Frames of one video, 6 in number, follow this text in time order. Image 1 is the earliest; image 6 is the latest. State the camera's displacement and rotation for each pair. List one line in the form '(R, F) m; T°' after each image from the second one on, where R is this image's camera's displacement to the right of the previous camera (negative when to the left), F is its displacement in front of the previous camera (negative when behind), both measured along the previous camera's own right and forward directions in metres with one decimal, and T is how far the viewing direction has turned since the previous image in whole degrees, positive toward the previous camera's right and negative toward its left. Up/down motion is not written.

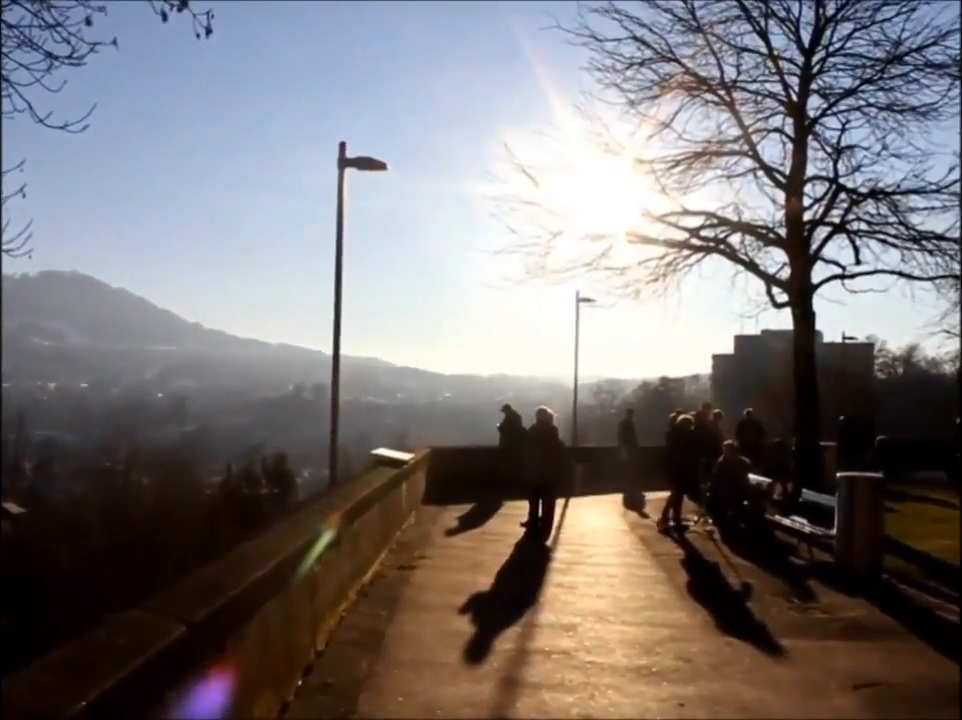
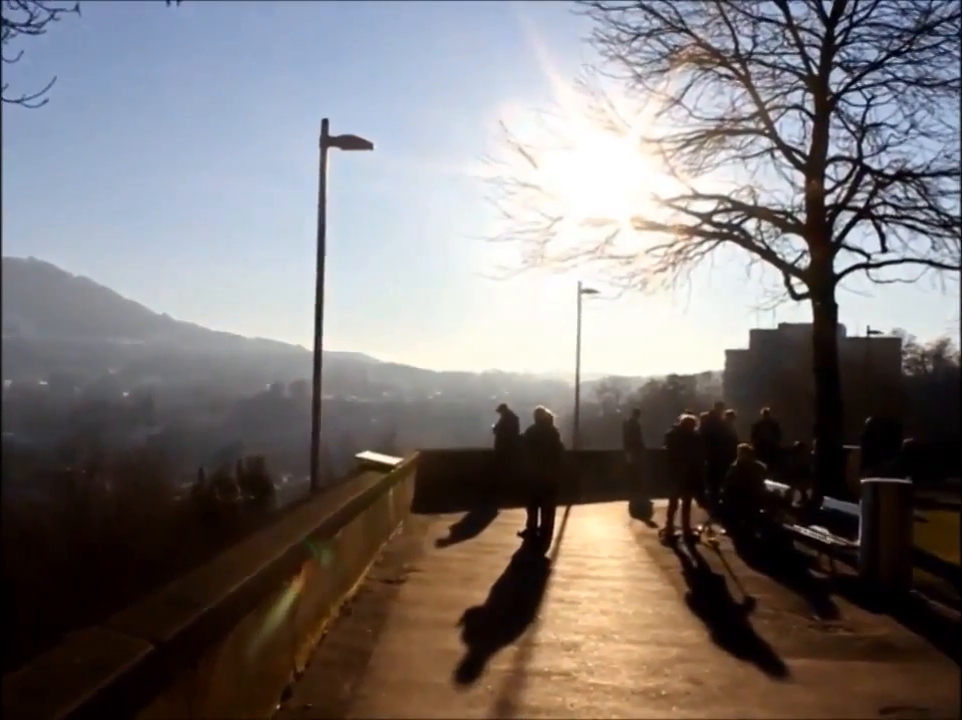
(+0.1, +1.3) m; 0°
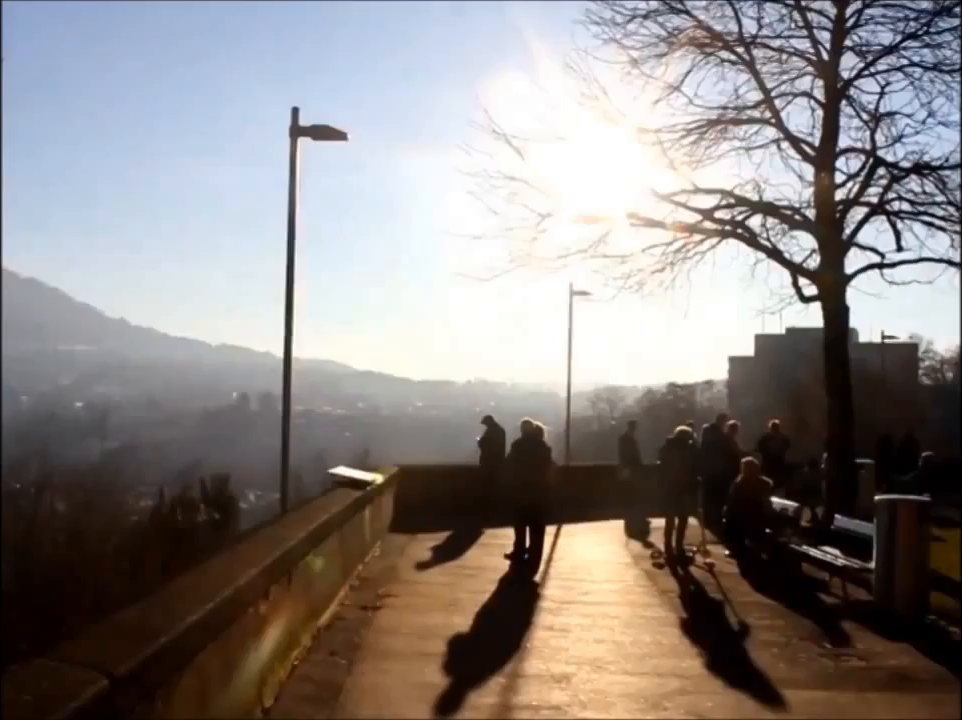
(+0.1, +1.1) m; 0°
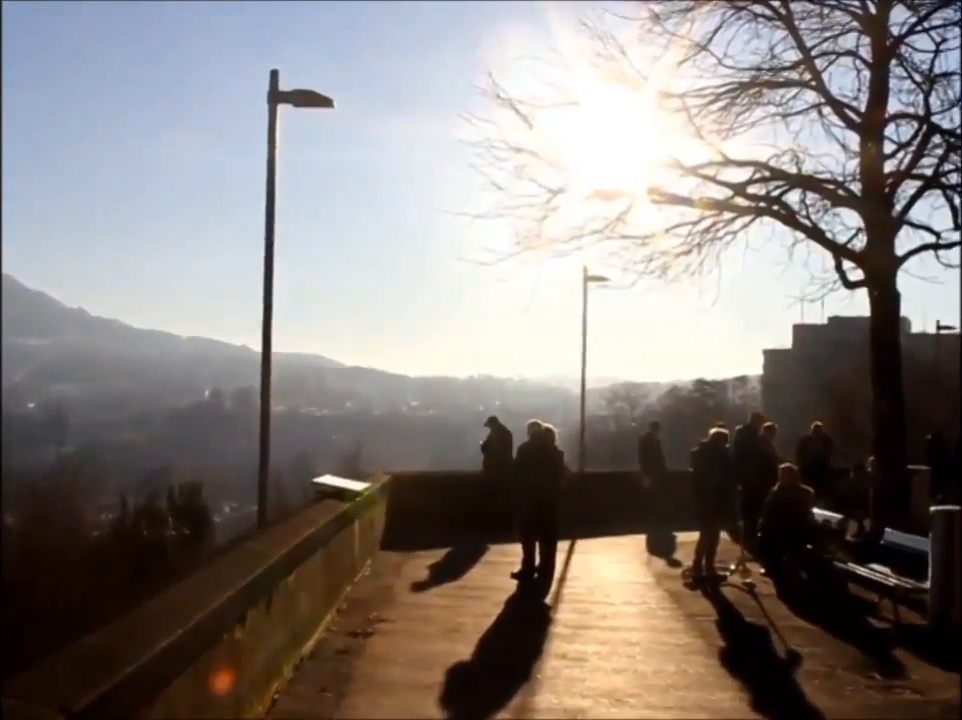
(+0.1, +1.5) m; -1°
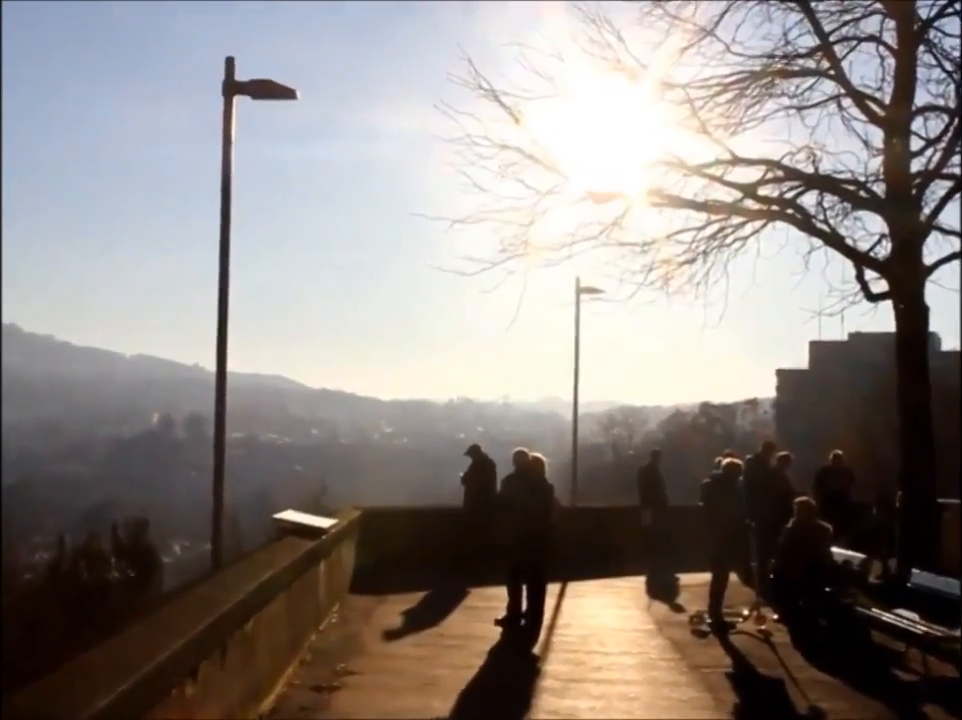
(+0.1, +1.3) m; 0°
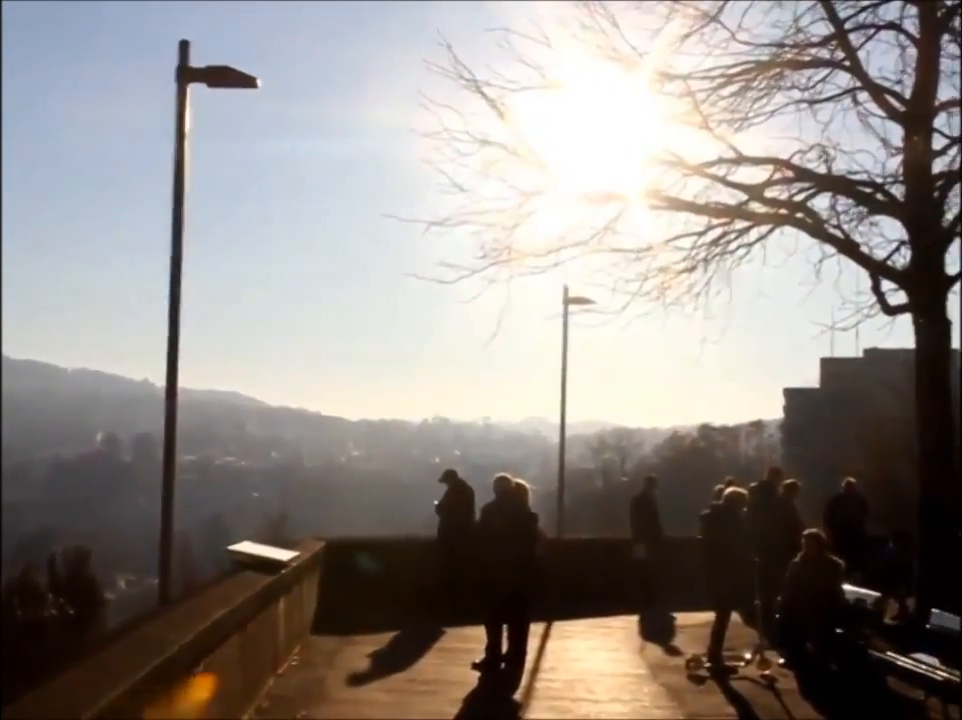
(+0.1, +1.0) m; 0°
